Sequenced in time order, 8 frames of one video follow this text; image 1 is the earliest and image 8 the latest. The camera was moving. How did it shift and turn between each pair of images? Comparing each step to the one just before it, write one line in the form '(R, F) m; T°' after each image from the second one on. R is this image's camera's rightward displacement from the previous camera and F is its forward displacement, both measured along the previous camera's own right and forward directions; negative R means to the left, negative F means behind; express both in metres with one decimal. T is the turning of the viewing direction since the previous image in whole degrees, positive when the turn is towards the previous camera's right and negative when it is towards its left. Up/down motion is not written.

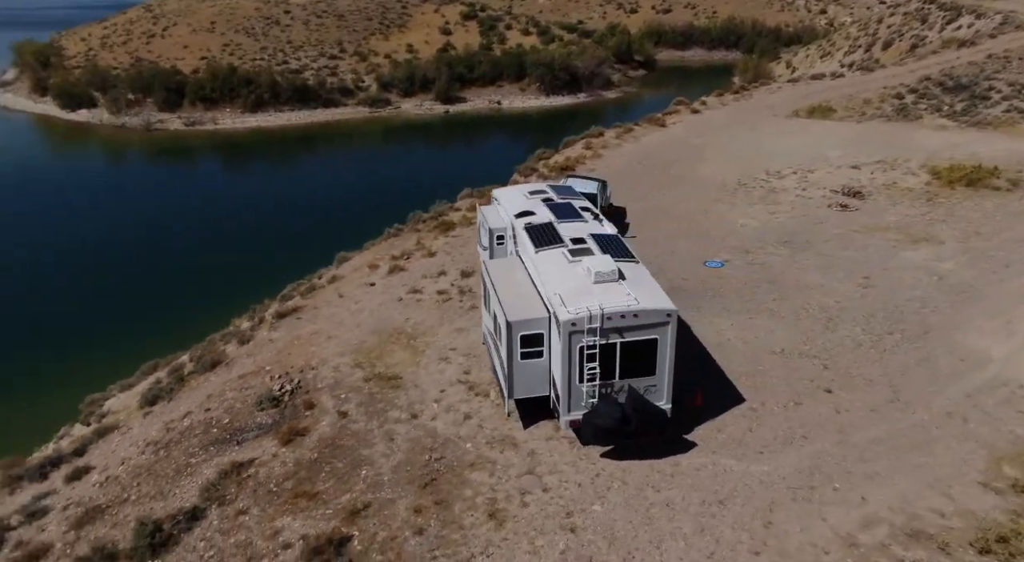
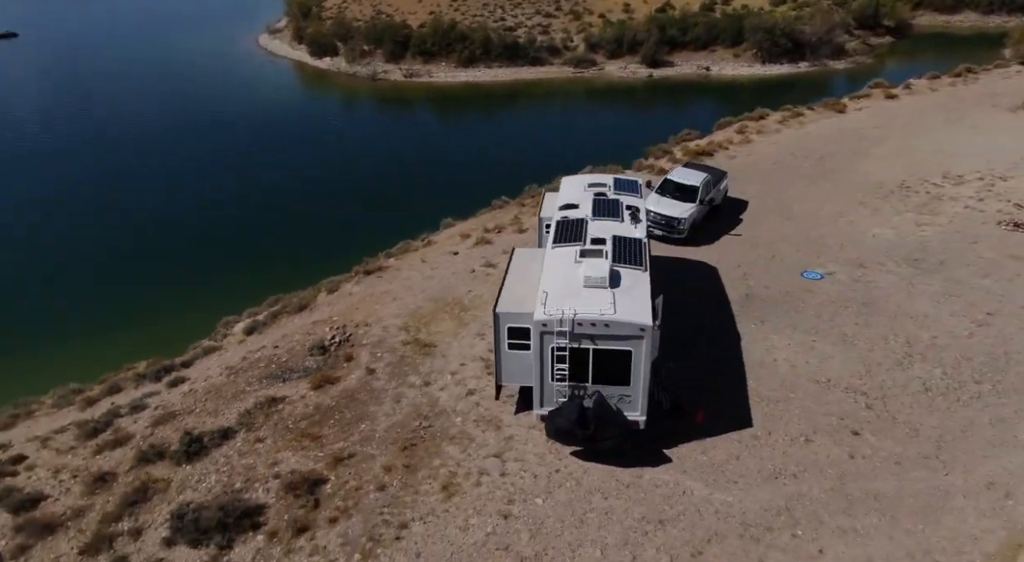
(+3.1, -0.1) m; -16°
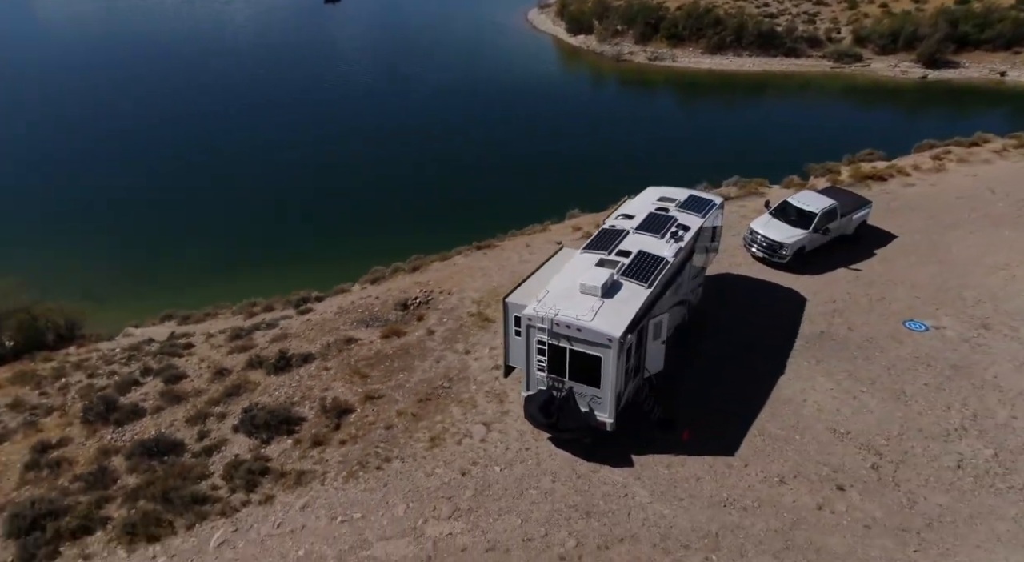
(+3.7, -0.8) m; -19°
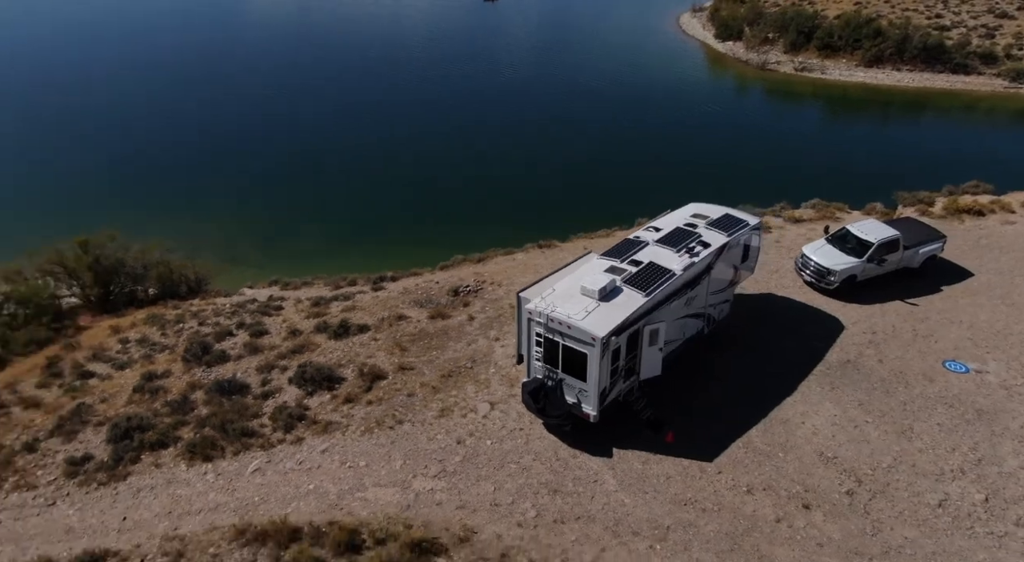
(+2.3, -1.1) m; -11°
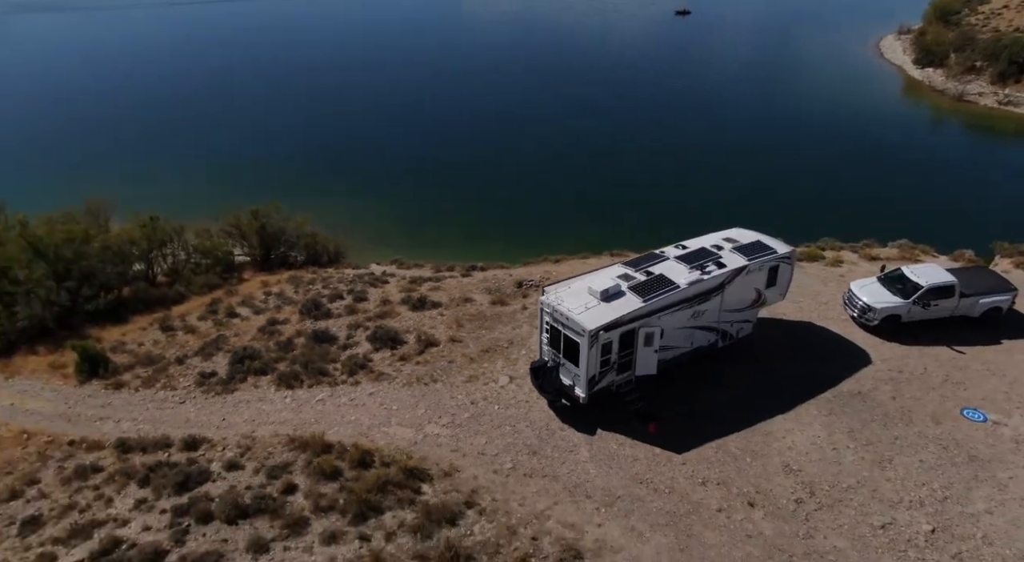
(+3.2, -2.1) m; -14°
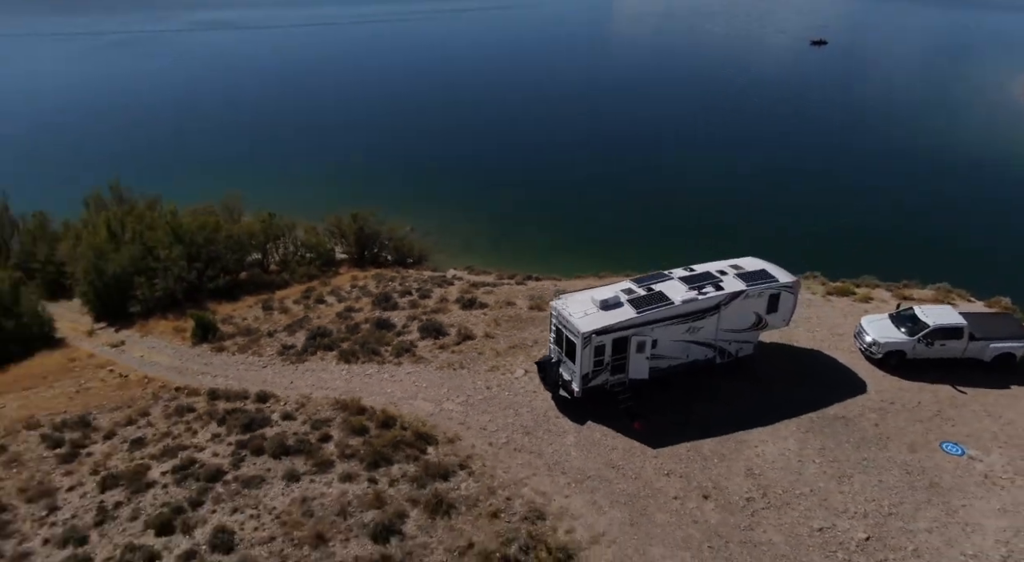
(+2.6, -2.3) m; -10°
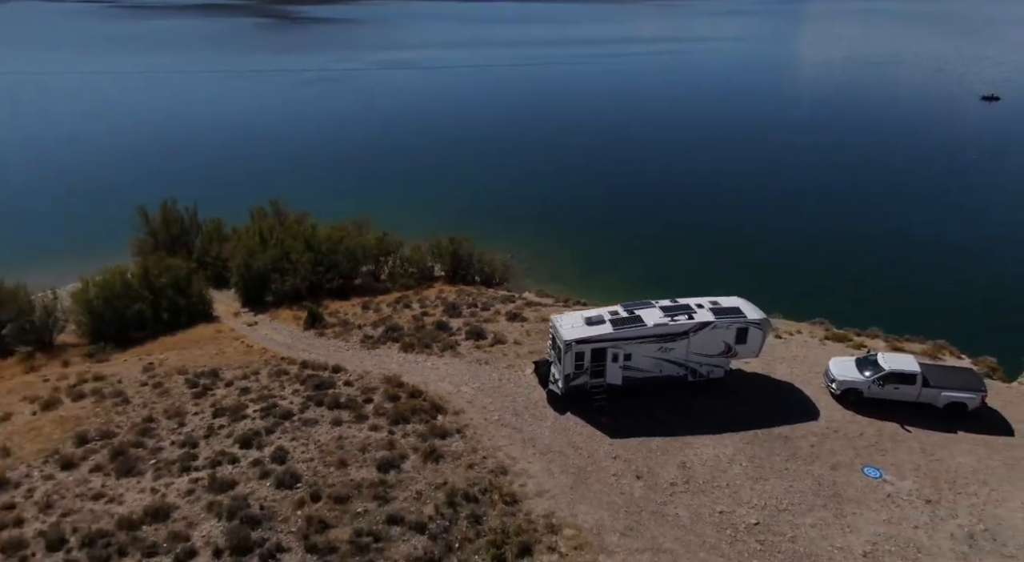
(+4.3, -4.3) m; -12°
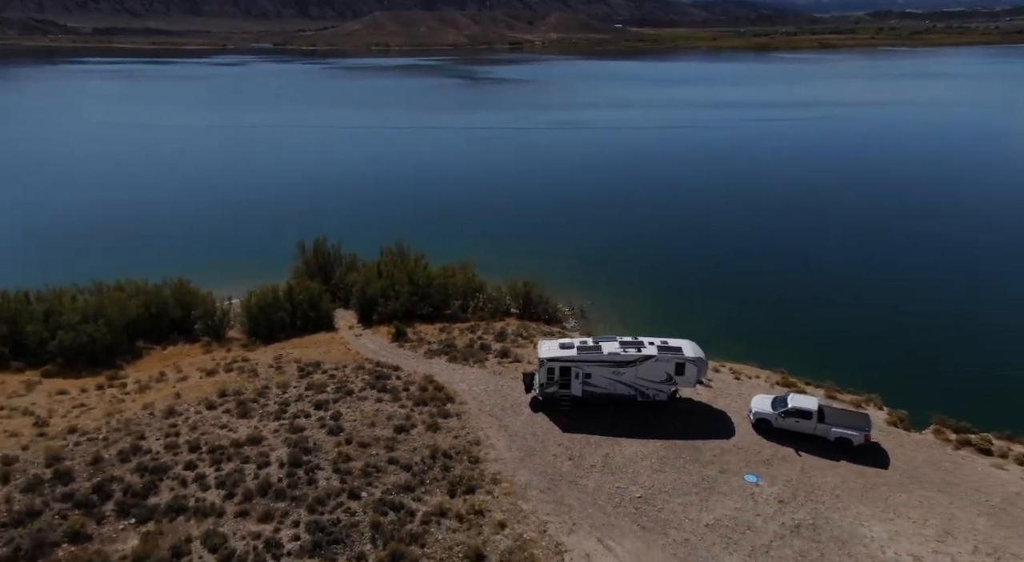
(+6.8, -7.2) m; -13°
